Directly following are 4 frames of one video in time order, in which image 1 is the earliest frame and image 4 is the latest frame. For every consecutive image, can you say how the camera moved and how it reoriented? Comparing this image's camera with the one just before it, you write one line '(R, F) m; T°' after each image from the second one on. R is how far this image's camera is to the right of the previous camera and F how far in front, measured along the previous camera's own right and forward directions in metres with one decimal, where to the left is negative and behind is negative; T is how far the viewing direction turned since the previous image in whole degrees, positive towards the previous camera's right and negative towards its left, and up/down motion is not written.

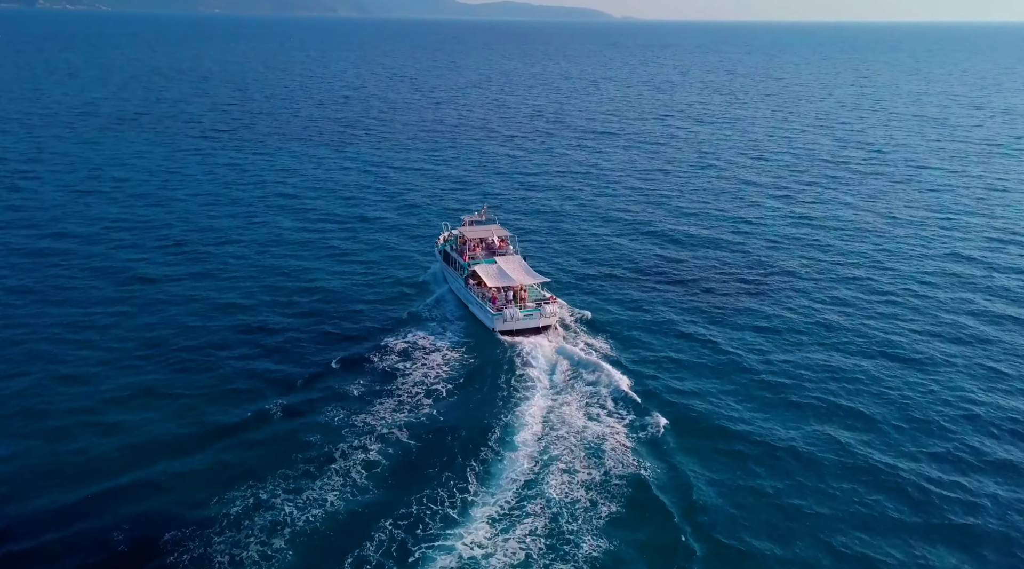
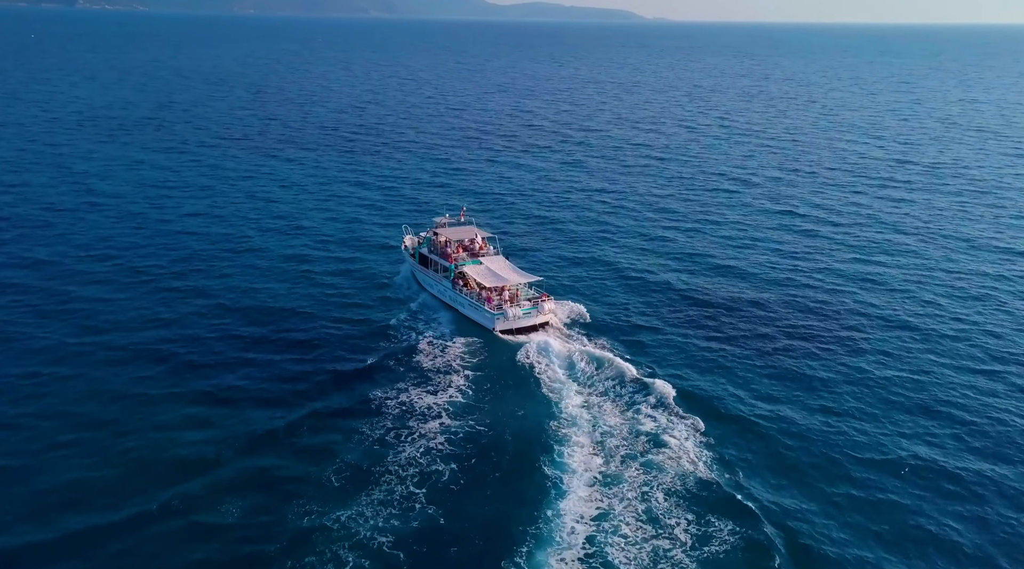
(+0.3, +8.8) m; -2°
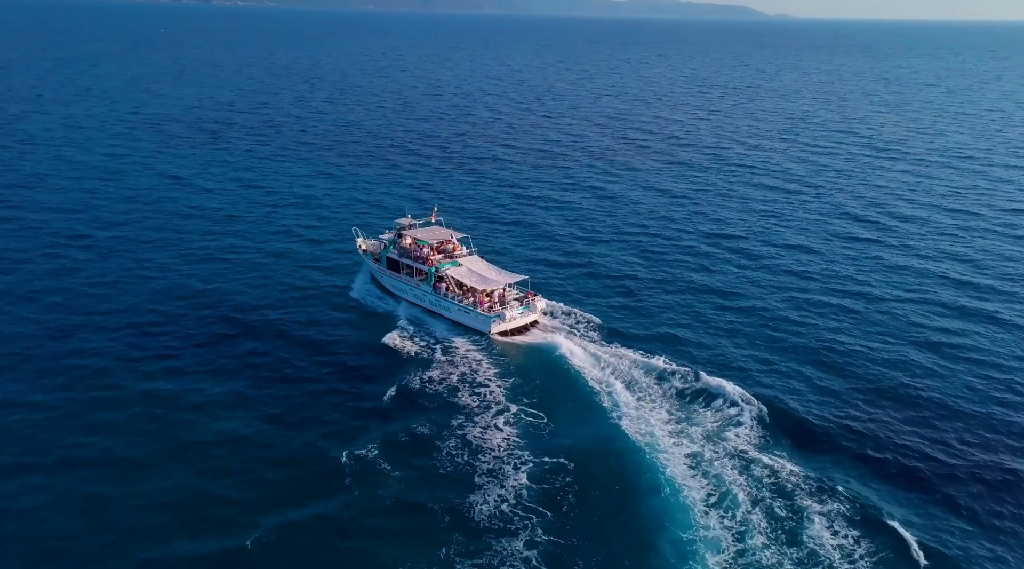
(+3.2, +5.0) m; -7°
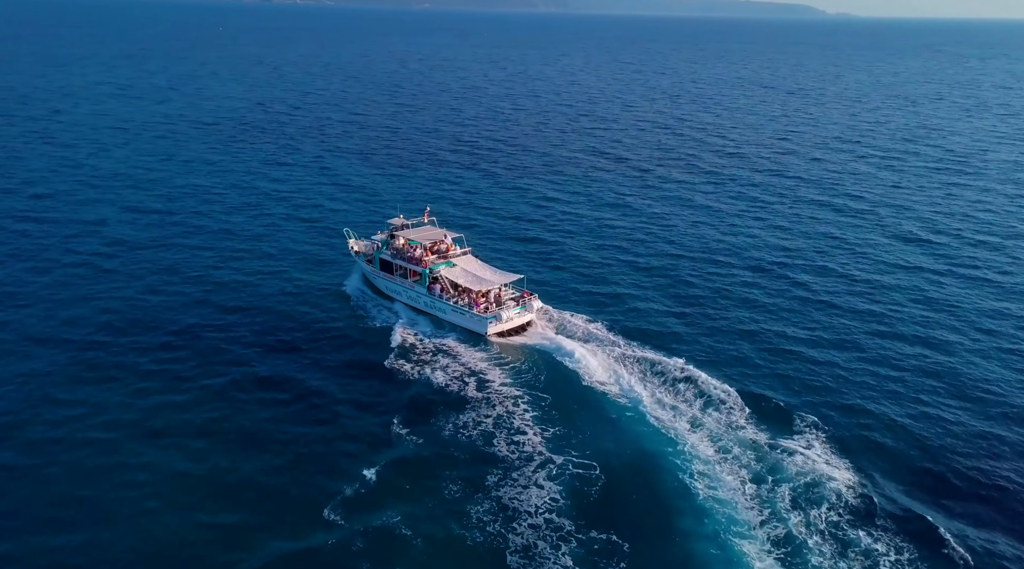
(-0.4, +10.5) m; -3°
